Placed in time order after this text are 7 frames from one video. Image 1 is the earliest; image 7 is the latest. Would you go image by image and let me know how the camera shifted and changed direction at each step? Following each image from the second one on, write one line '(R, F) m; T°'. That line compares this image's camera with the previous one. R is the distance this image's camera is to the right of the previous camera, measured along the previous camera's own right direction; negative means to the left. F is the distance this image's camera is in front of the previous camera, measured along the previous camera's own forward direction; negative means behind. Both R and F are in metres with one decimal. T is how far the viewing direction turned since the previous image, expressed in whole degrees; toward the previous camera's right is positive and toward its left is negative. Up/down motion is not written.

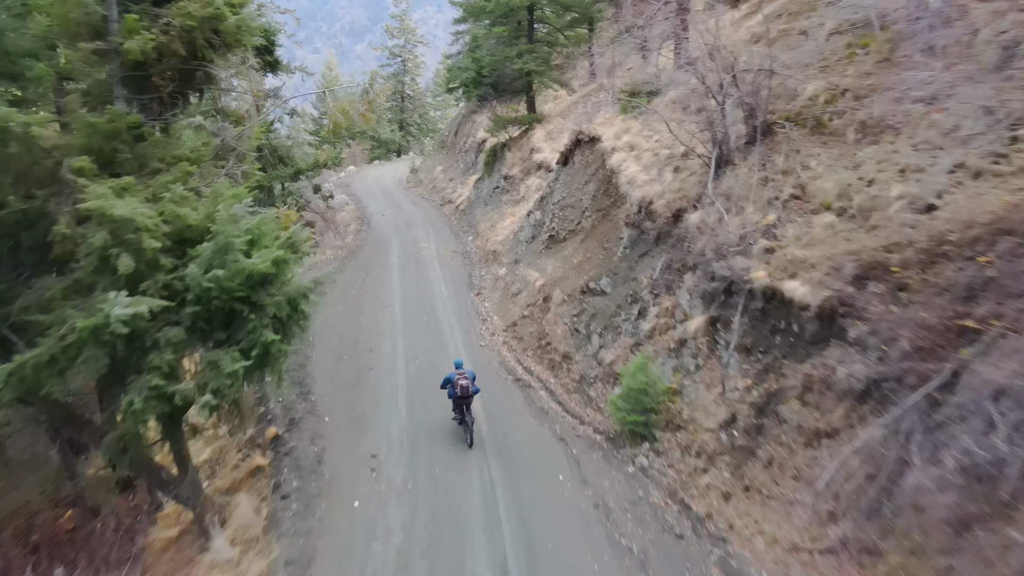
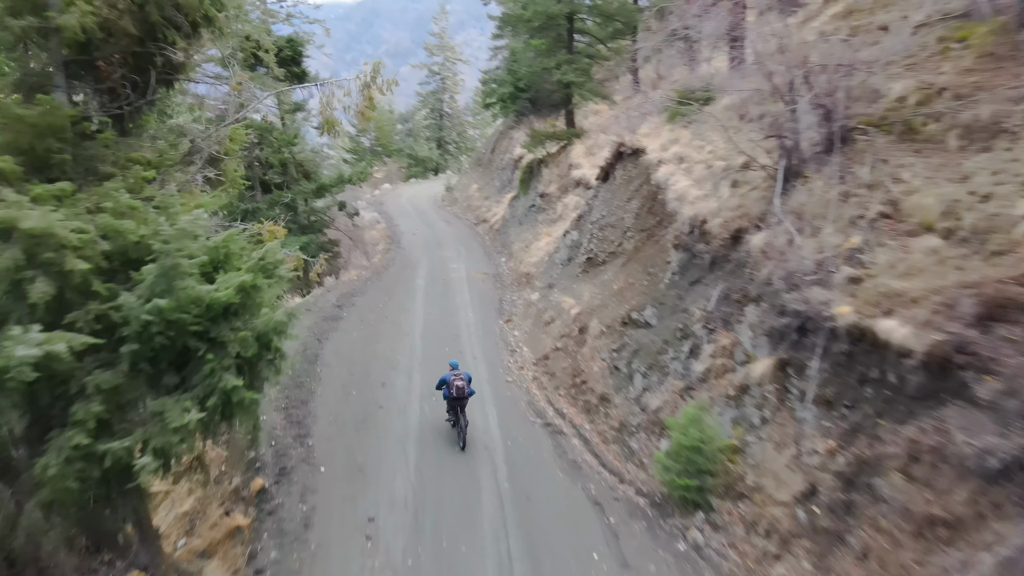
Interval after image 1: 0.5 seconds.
(+0.1, +1.4) m; -3°
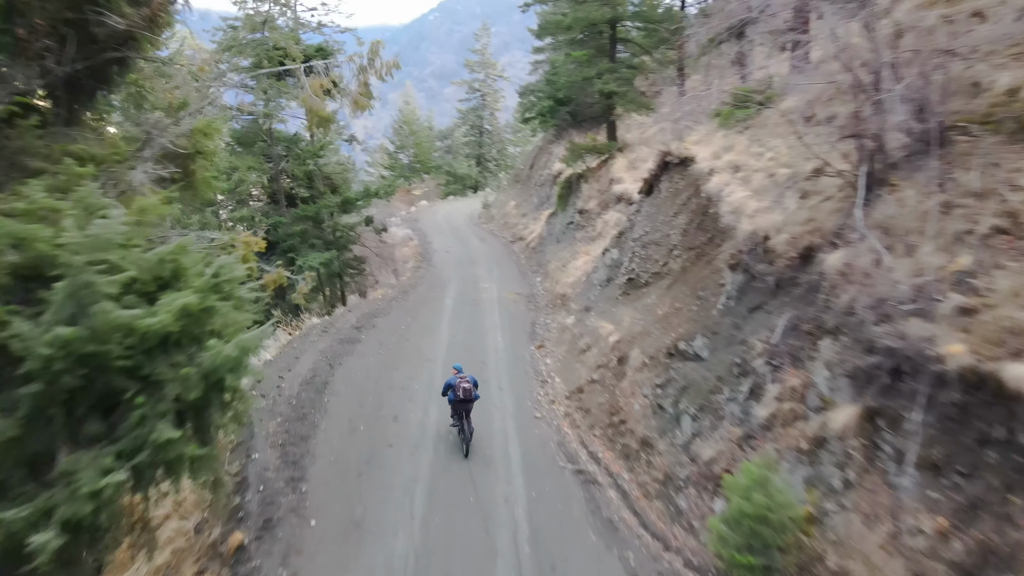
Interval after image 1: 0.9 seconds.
(+0.1, +1.2) m; -3°
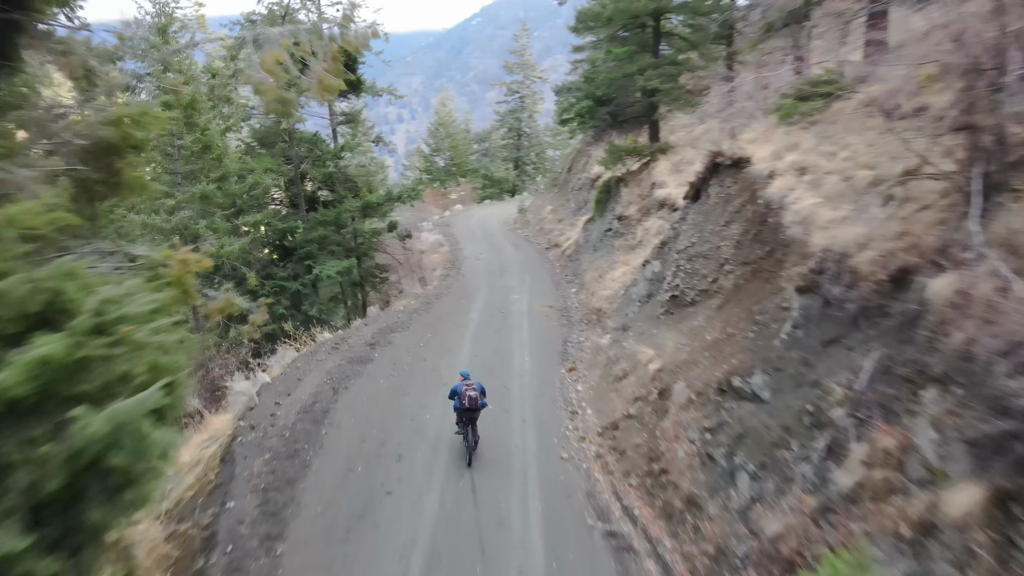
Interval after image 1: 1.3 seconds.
(+0.2, +1.3) m; -3°
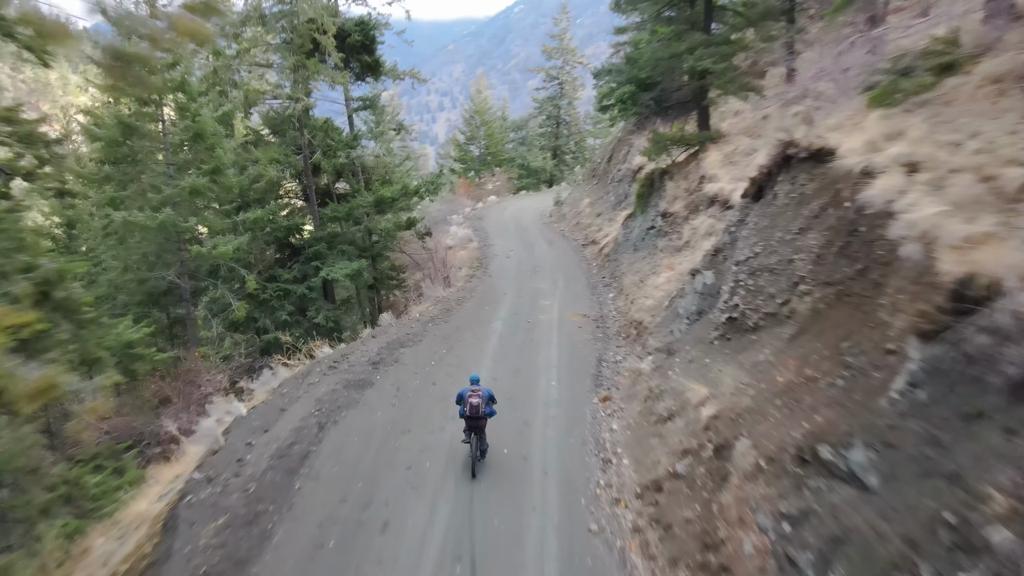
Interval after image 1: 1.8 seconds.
(+0.2, +1.8) m; -3°
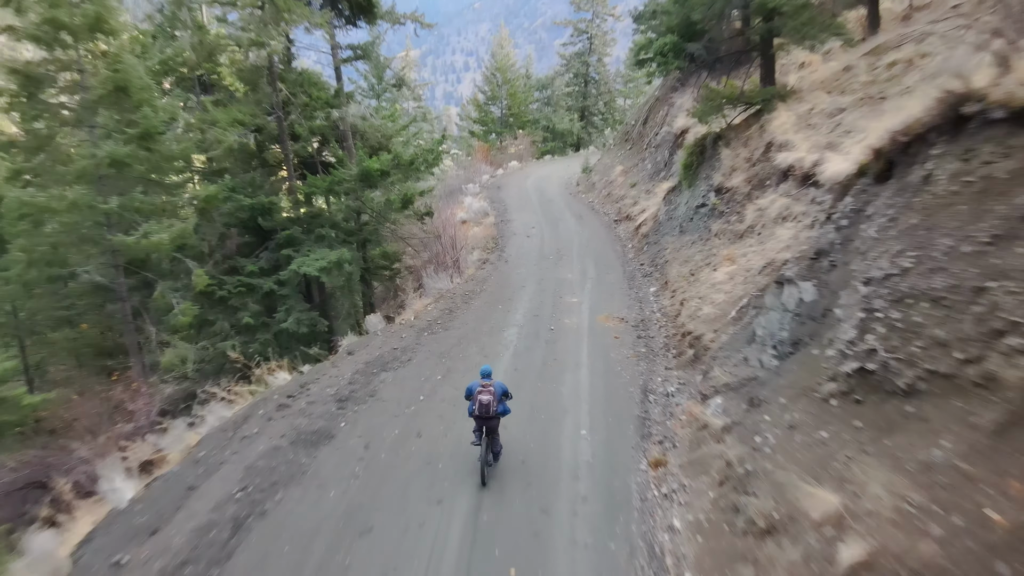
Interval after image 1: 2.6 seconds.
(+0.1, +3.0) m; -2°
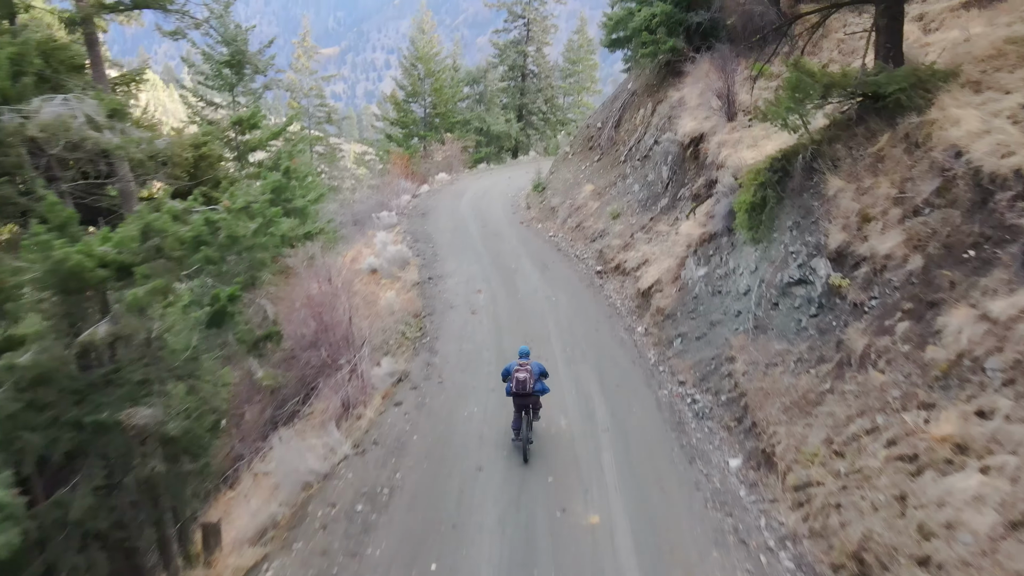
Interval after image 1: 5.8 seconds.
(-0.1, +7.0) m; +6°
